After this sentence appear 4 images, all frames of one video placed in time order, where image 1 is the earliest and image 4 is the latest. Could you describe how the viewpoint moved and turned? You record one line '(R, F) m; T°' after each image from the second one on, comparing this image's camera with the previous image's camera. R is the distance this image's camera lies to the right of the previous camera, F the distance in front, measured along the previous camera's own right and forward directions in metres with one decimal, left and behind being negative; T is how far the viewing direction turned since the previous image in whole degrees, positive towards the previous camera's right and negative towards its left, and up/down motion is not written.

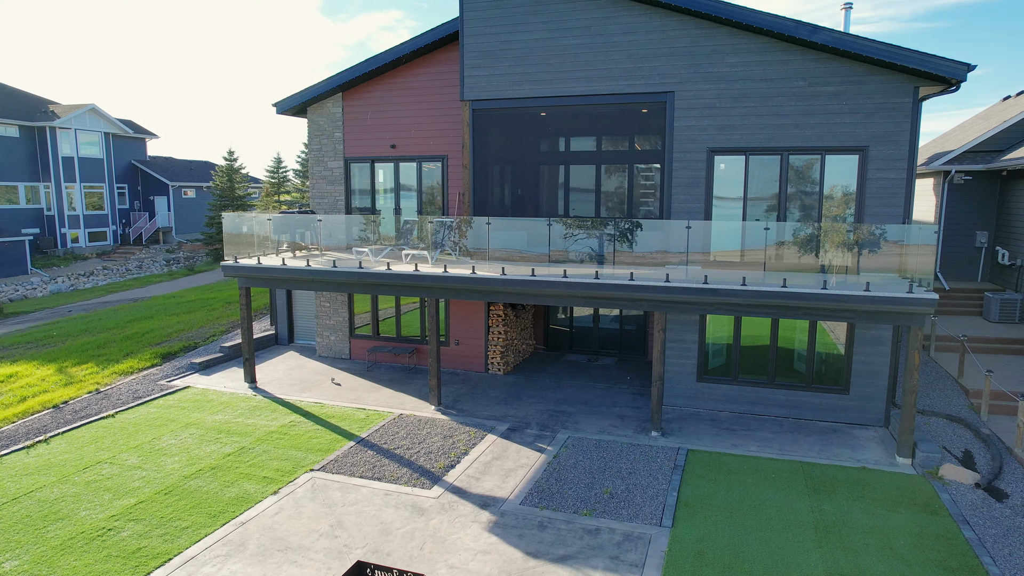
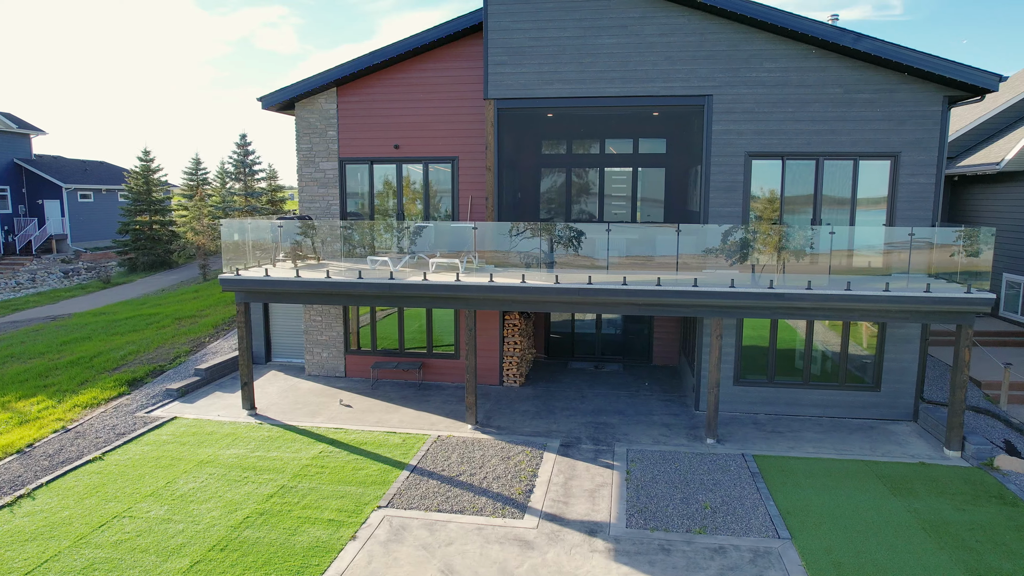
(-2.3, +0.7) m; +9°
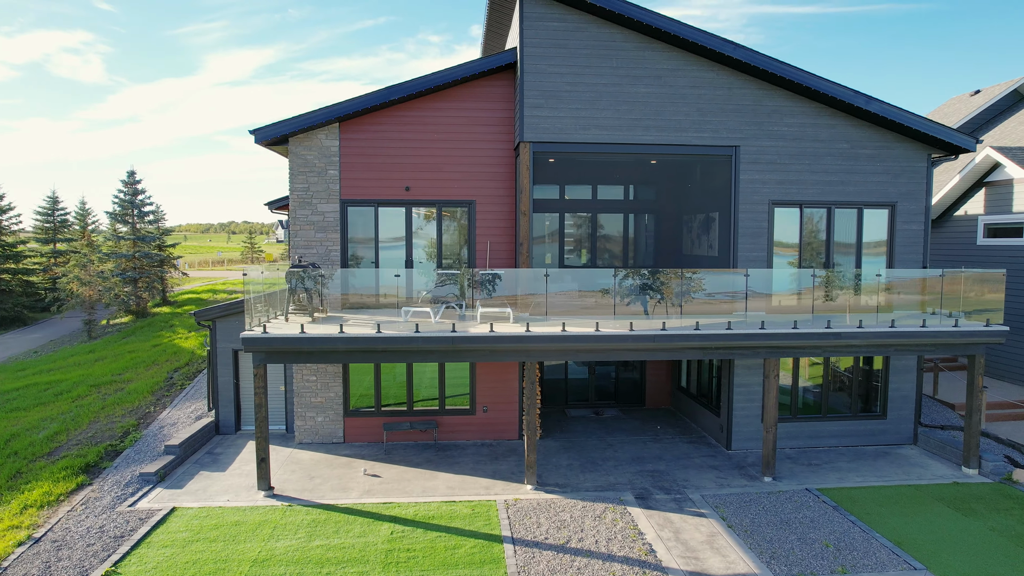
(-3.3, +0.9) m; +14°
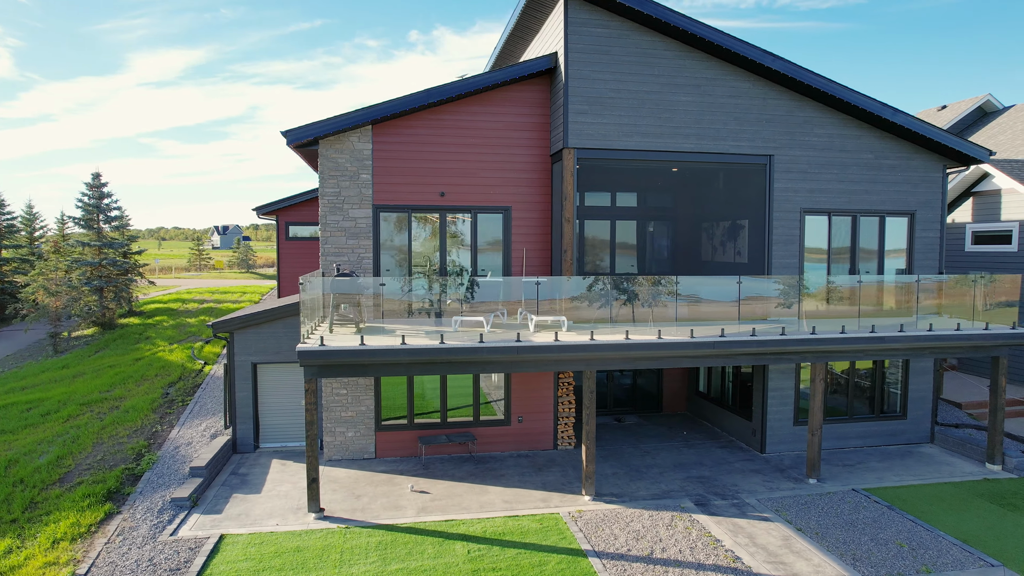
(-1.8, +0.3) m; +5°
